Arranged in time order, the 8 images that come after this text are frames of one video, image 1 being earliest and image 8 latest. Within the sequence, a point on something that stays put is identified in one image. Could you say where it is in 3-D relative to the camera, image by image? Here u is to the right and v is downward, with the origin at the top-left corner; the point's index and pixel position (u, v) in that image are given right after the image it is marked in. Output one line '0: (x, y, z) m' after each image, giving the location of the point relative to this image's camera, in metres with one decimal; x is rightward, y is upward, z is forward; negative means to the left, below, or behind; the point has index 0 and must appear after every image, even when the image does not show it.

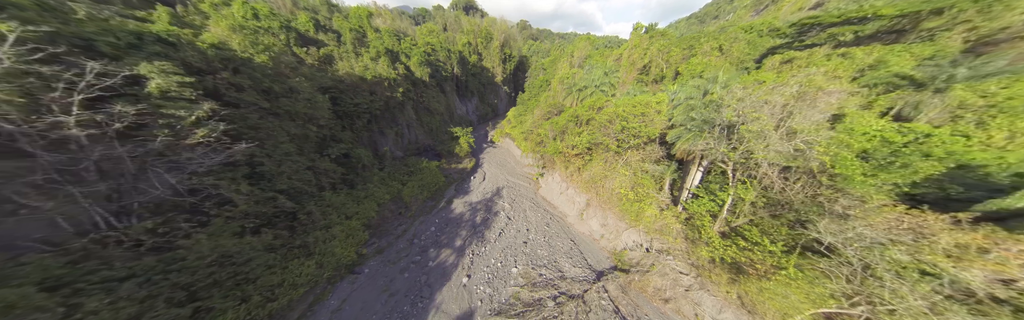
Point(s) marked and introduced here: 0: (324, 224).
0: (-10.7, -3.6, +11.8) m
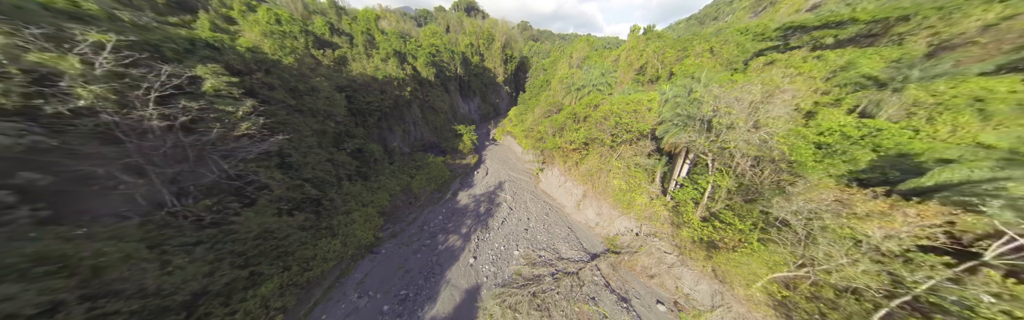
0: (-10.5, -3.1, +13.1) m
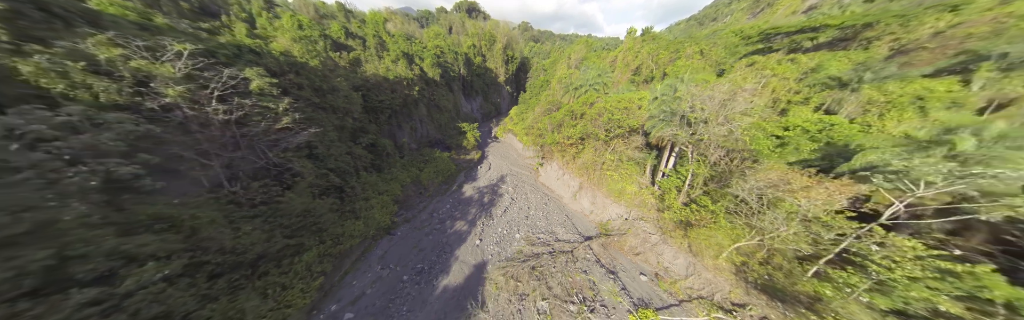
0: (-10.4, -2.5, +14.6) m
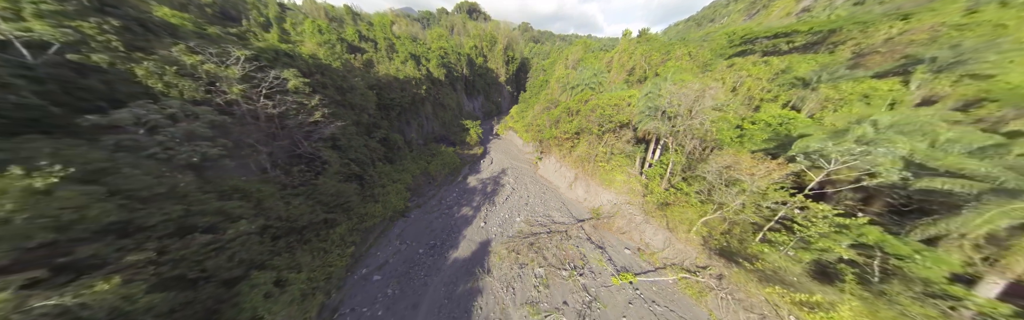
0: (-10.3, -1.8, +16.4) m
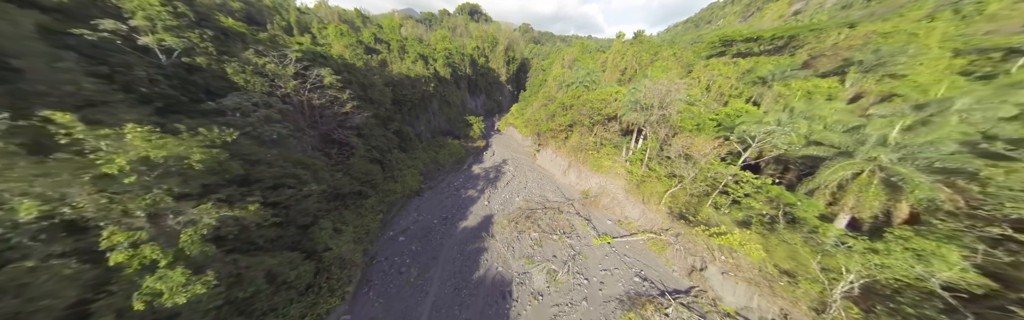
0: (-10.3, -0.7, +18.8) m
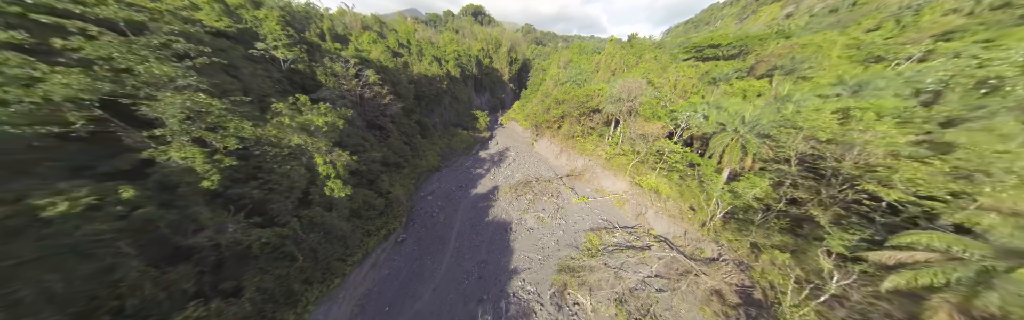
0: (-10.1, +1.1, +23.3) m
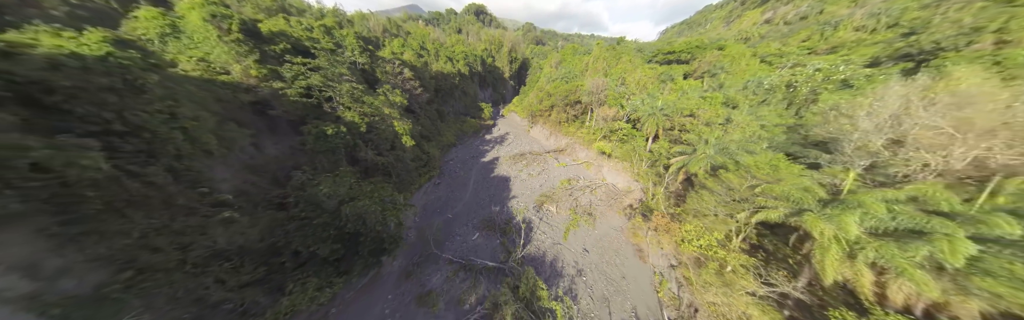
0: (-10.2, +3.9, +29.7) m
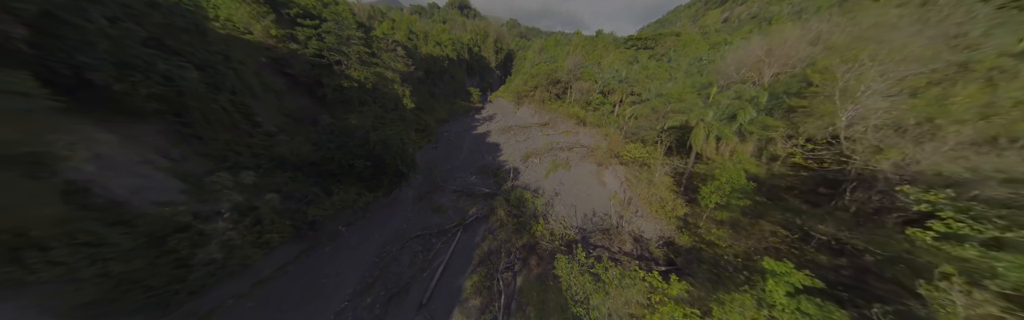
0: (-12.3, +7.5, +31.3) m
